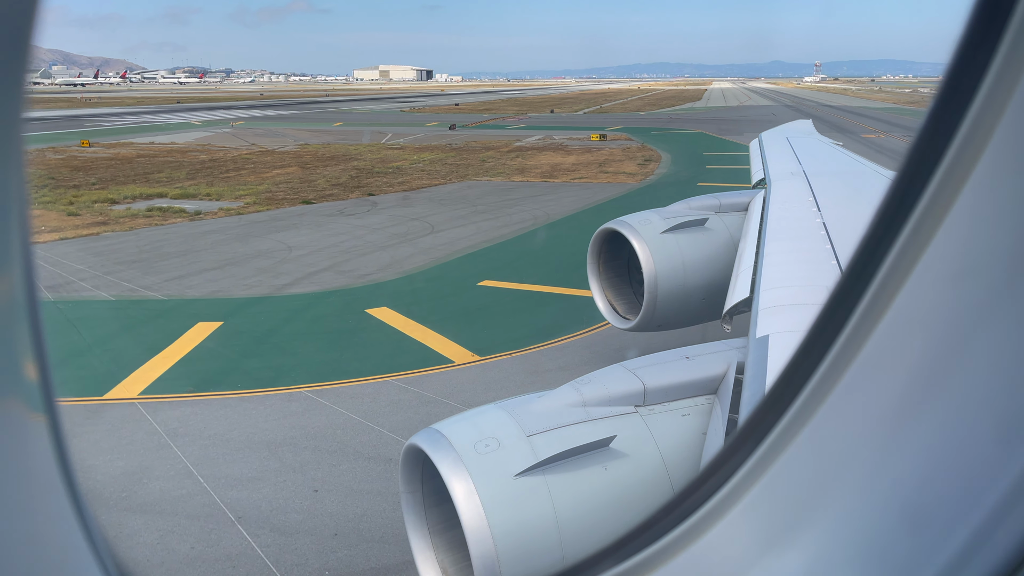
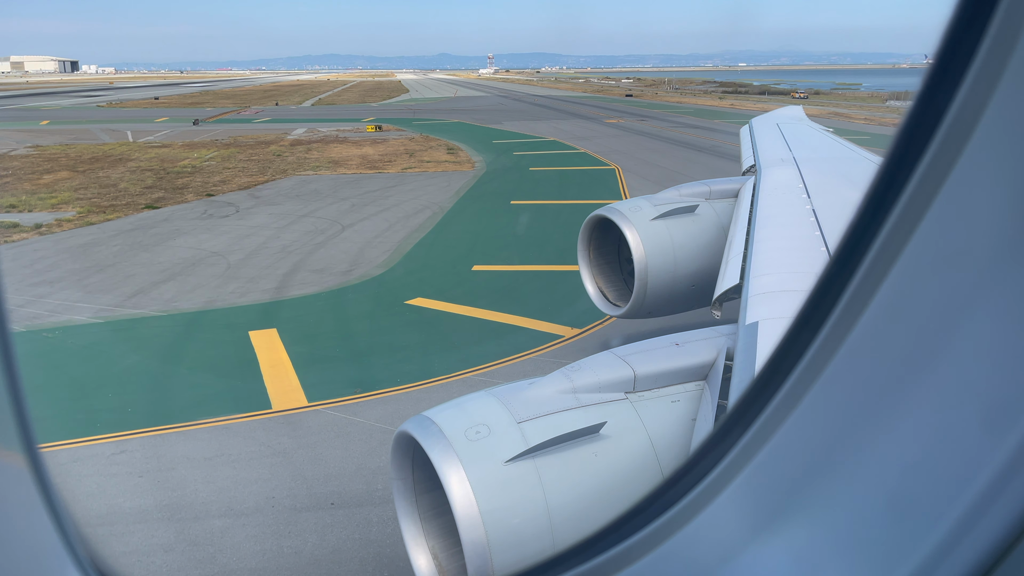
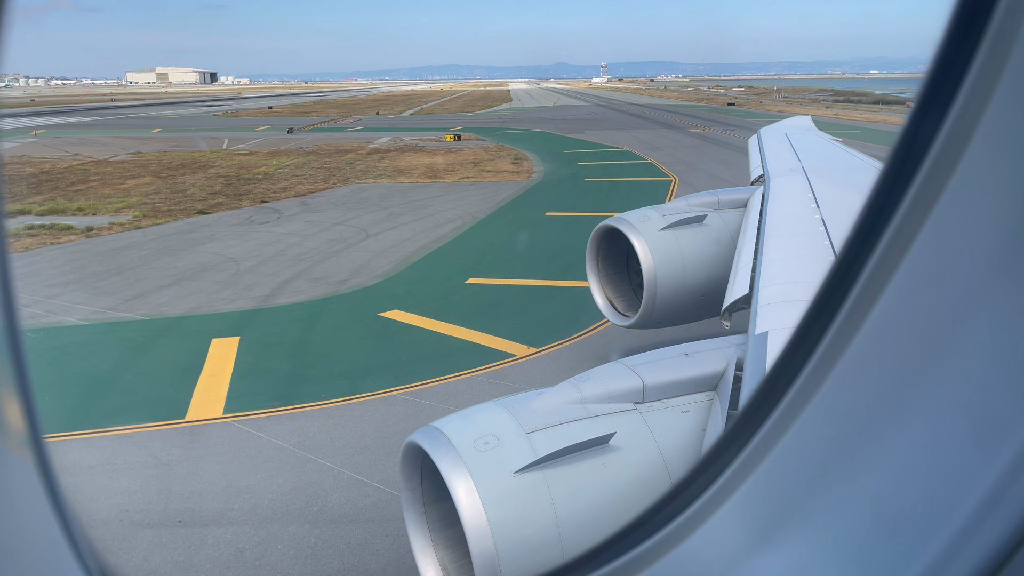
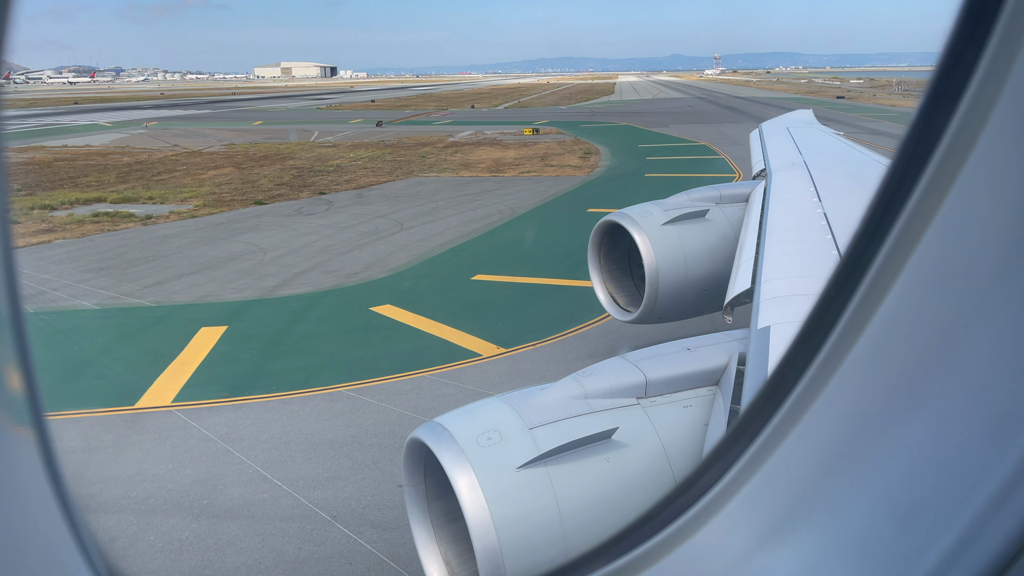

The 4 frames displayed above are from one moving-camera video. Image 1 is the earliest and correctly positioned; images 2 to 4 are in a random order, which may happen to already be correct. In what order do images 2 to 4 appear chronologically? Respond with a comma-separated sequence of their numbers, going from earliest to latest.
4, 3, 2
